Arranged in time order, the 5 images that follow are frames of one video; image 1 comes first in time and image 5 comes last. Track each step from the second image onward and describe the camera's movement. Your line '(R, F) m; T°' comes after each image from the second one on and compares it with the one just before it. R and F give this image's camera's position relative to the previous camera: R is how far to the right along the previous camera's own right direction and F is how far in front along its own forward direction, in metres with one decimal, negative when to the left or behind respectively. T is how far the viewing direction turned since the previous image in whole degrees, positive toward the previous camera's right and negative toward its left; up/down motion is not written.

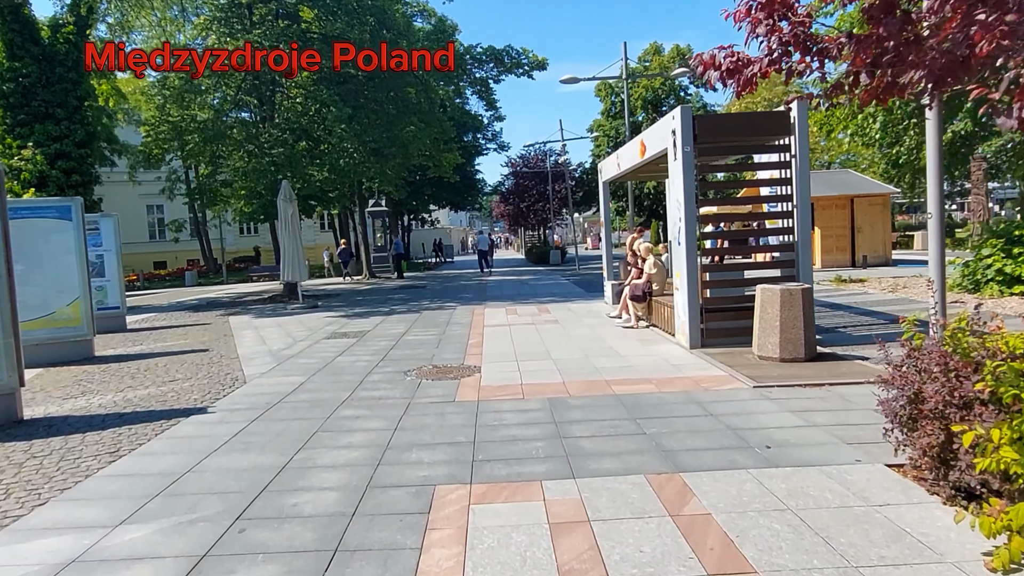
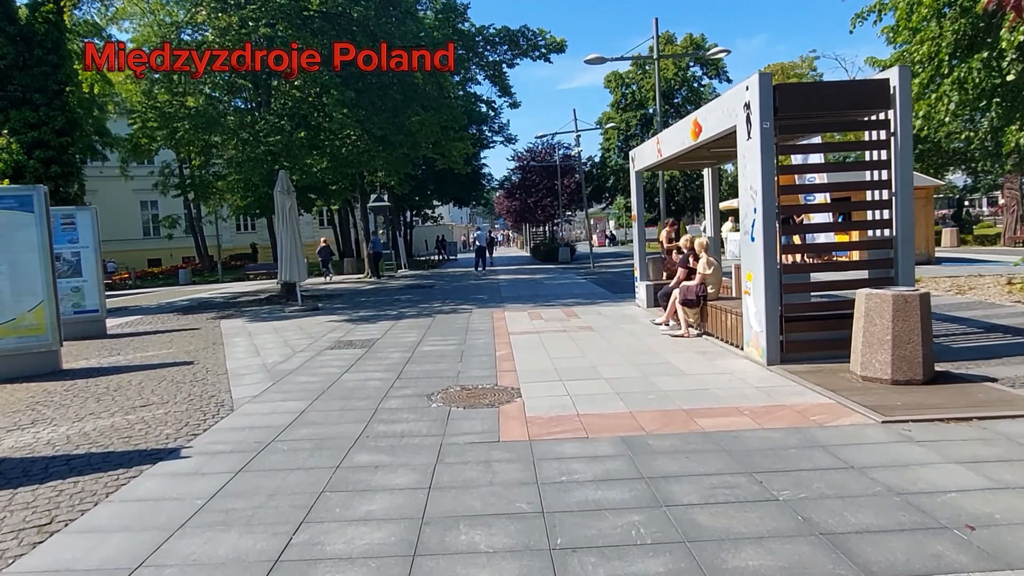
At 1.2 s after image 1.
(-0.4, +1.6) m; 0°
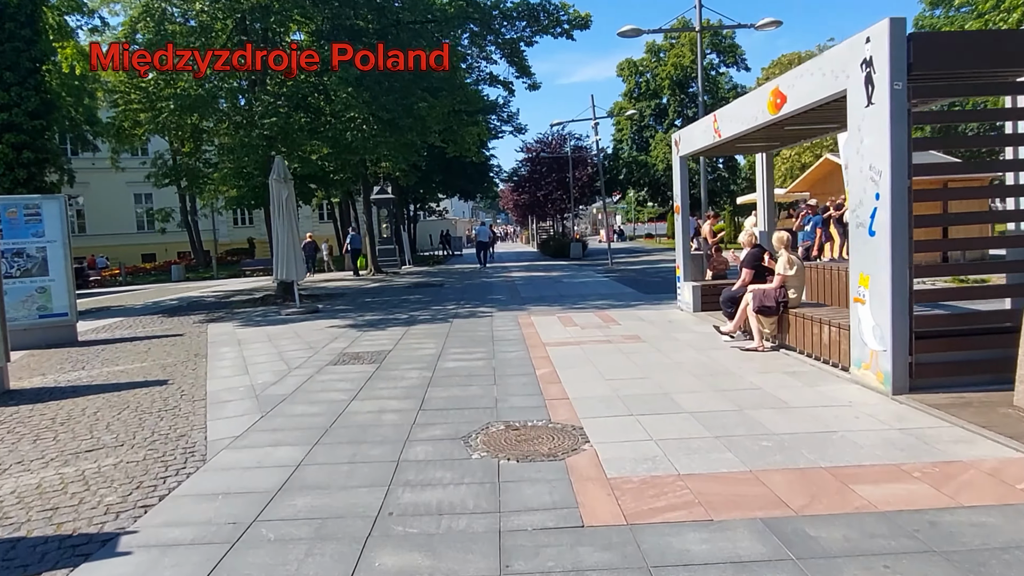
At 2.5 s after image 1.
(-0.4, +1.8) m; 0°
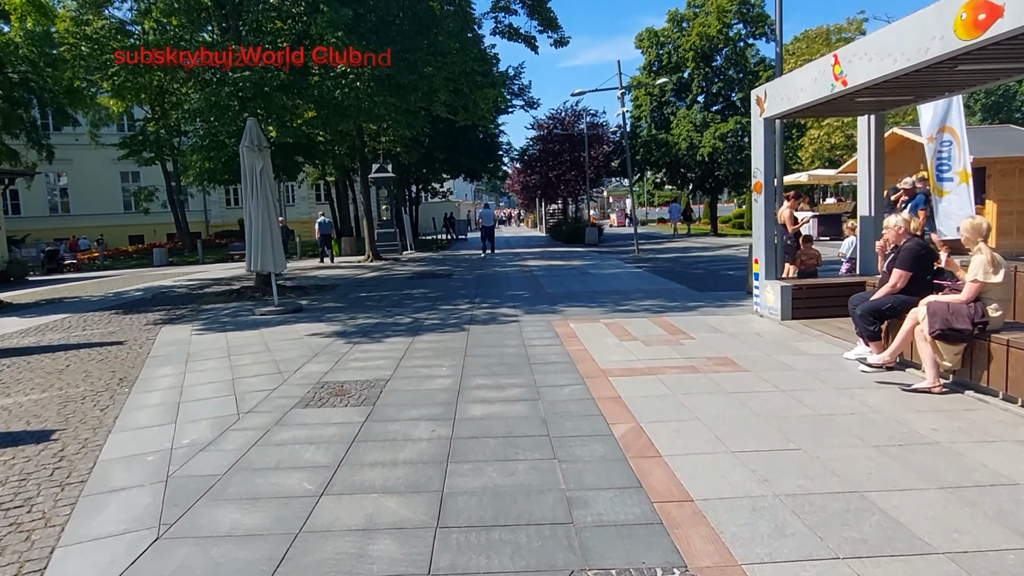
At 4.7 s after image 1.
(-0.4, +2.9) m; 0°
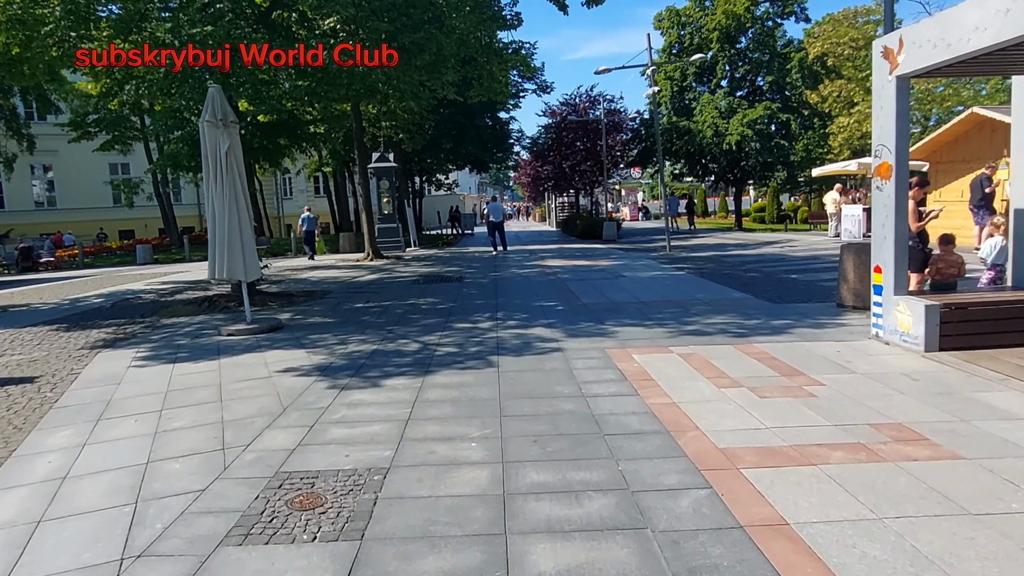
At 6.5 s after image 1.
(-0.3, +2.6) m; 0°
